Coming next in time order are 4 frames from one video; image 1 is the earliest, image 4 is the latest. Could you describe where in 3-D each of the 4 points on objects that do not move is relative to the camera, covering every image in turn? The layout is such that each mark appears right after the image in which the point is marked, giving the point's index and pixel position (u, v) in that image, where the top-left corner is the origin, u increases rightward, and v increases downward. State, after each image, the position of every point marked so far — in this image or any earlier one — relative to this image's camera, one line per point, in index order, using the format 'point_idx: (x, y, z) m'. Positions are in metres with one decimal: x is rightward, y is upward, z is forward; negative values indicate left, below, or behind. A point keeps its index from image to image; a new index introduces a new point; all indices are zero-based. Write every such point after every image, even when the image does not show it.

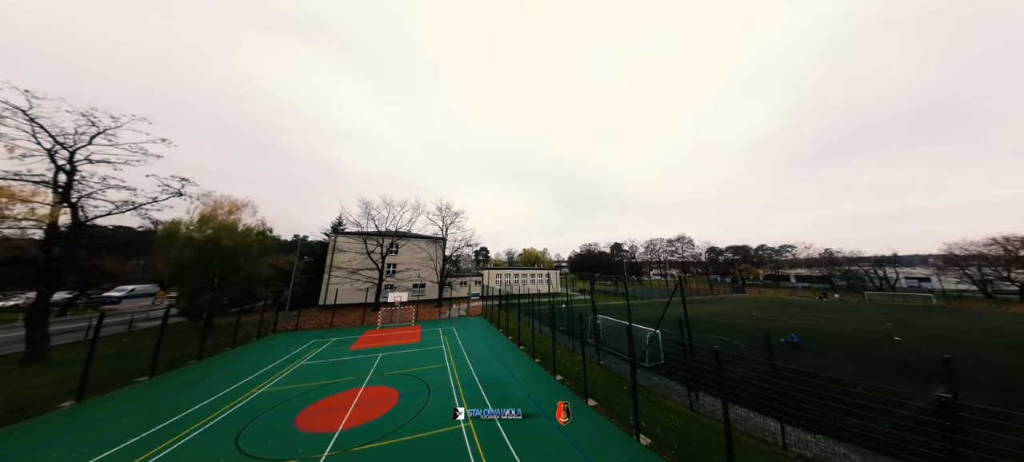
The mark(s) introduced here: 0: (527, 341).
0: (+1.1, -7.3, +15.8) m
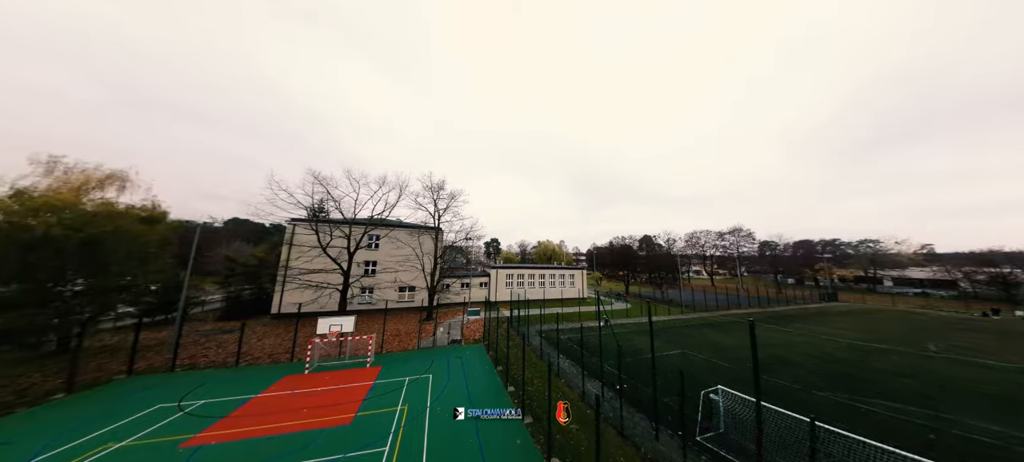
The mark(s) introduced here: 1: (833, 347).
0: (+1.7, -6.4, +7.6) m
1: (+20.2, -7.3, +15.3) m
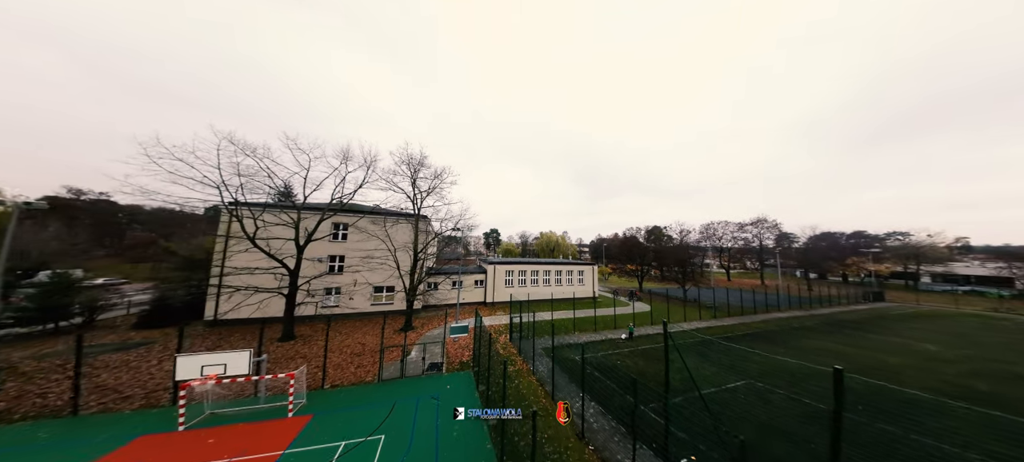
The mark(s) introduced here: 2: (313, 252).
0: (+1.6, -5.9, +3.4) m
1: (+20.1, -6.6, +11.0) m
2: (-13.3, -1.4, +16.4) m
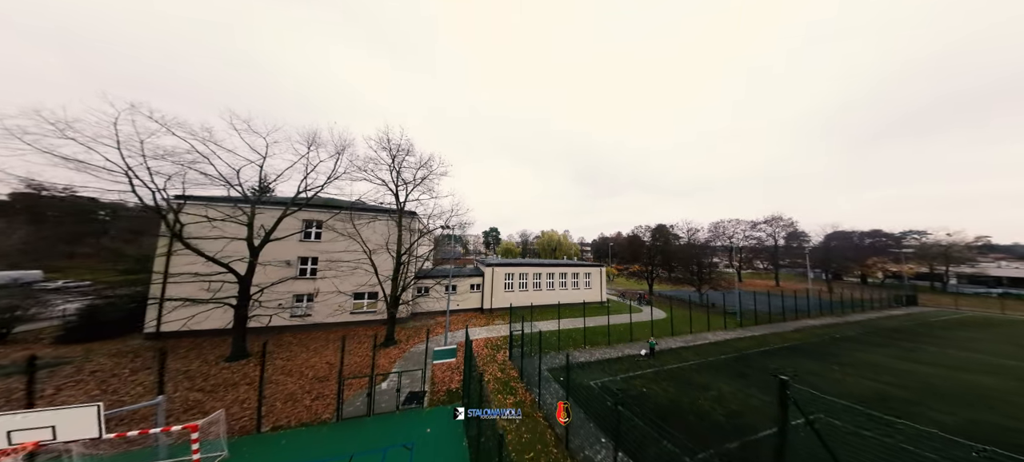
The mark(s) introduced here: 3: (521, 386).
0: (+1.6, -5.7, +0.9) m
1: (+20.1, -6.4, +8.5) m
2: (-13.3, -1.2, +13.9) m
3: (+0.4, -6.6, +10.4) m
